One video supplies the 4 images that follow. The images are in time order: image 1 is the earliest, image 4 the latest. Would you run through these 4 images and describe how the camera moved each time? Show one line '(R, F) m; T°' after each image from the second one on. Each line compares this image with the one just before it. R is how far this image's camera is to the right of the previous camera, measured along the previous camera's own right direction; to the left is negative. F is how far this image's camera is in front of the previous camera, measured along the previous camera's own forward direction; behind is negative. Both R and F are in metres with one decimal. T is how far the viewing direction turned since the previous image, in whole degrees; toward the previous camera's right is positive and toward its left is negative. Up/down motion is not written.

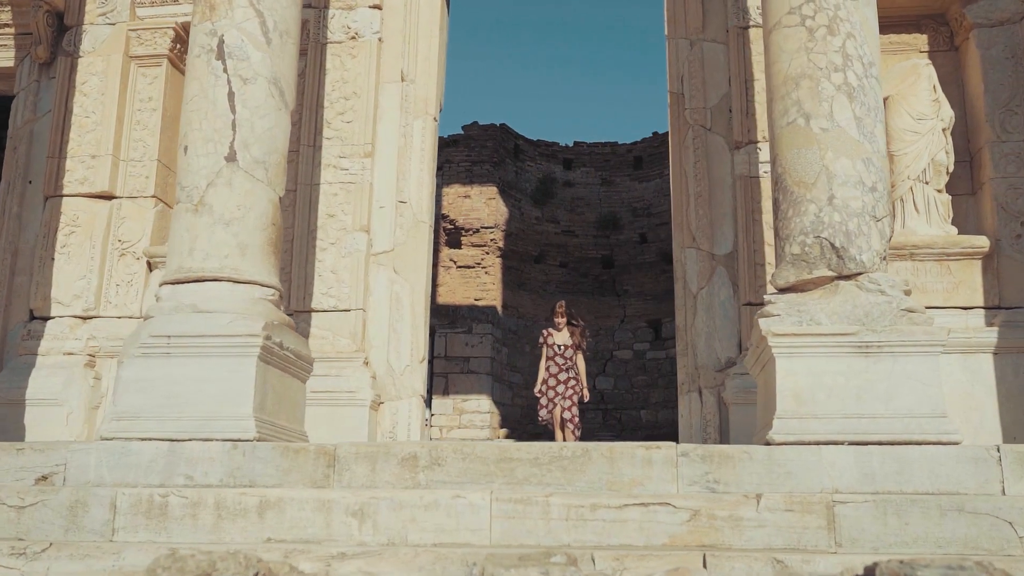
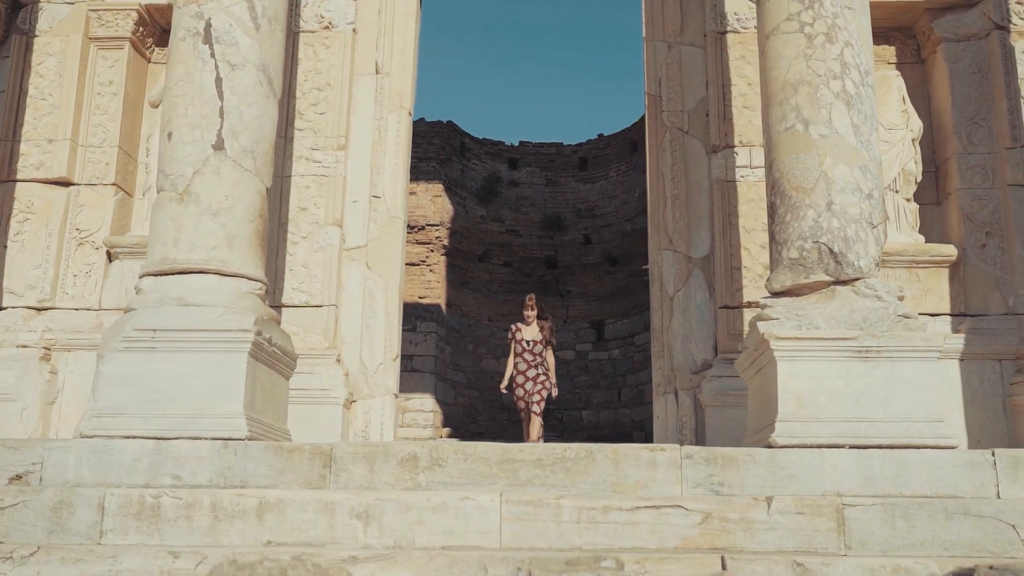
(-0.4, +0.1) m; +4°
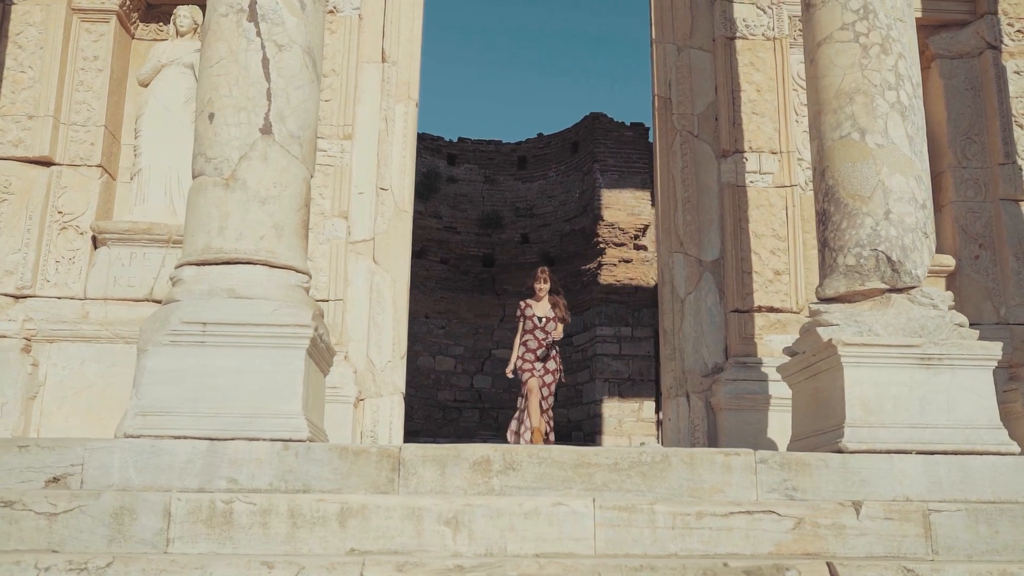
(-0.8, +0.2) m; +6°
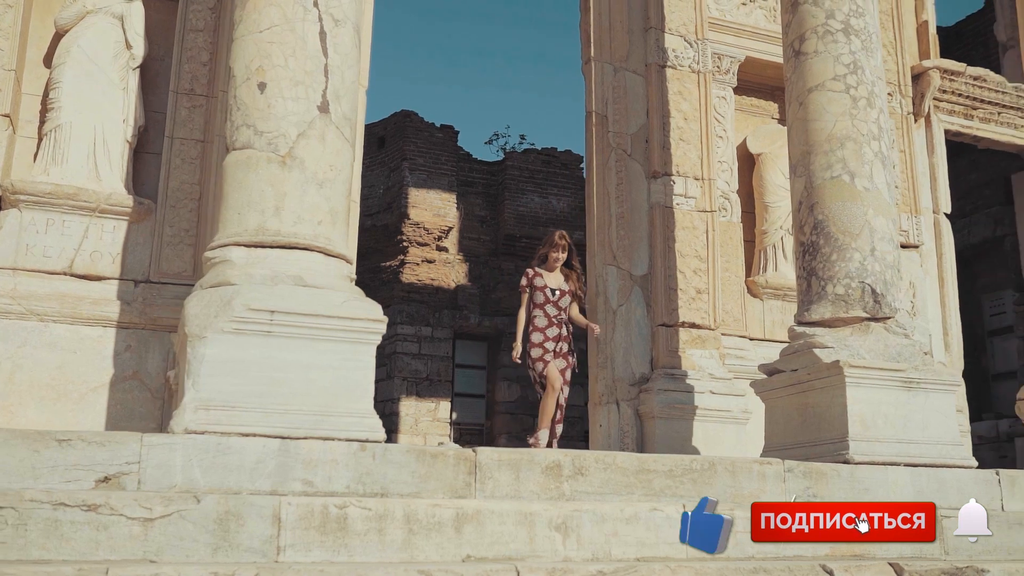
(-1.7, +0.2) m; +17°
